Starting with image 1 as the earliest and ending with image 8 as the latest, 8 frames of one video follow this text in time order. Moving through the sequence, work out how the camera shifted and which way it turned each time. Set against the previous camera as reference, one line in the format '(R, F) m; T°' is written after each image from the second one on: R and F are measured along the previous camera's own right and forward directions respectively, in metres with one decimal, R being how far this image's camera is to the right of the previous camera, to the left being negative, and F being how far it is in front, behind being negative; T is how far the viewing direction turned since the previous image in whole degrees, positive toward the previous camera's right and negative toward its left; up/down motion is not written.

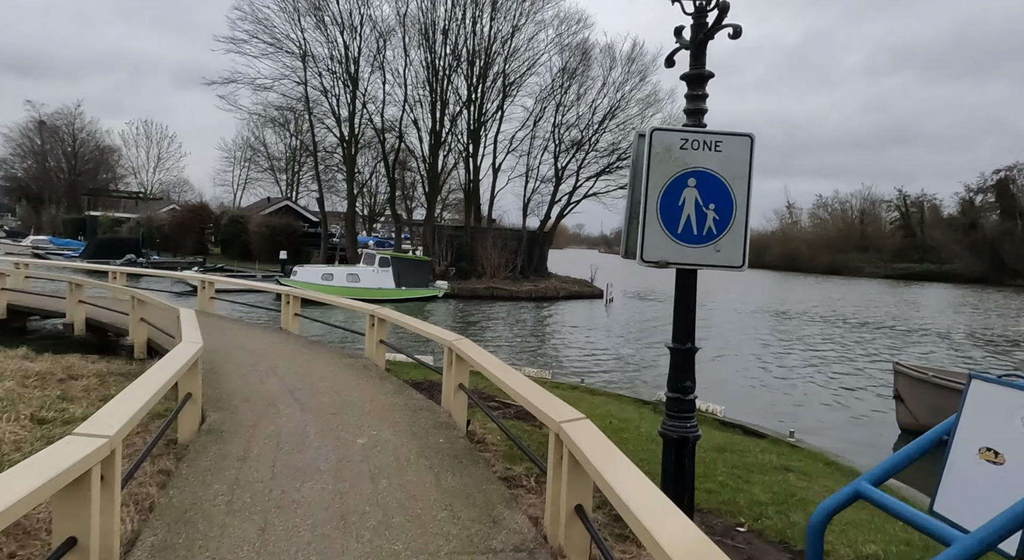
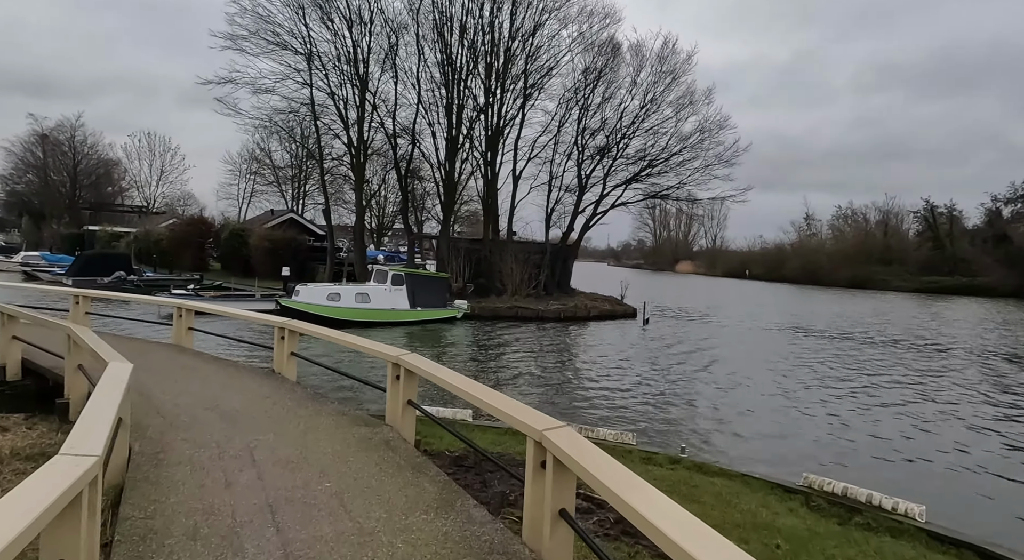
(-0.7, +2.4) m; -1°
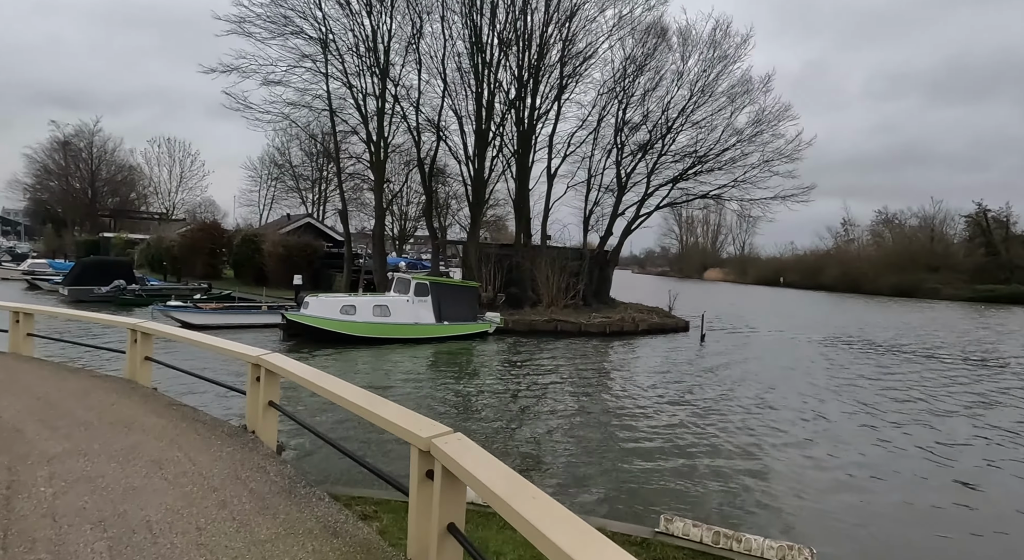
(-0.5, +2.6) m; -2°
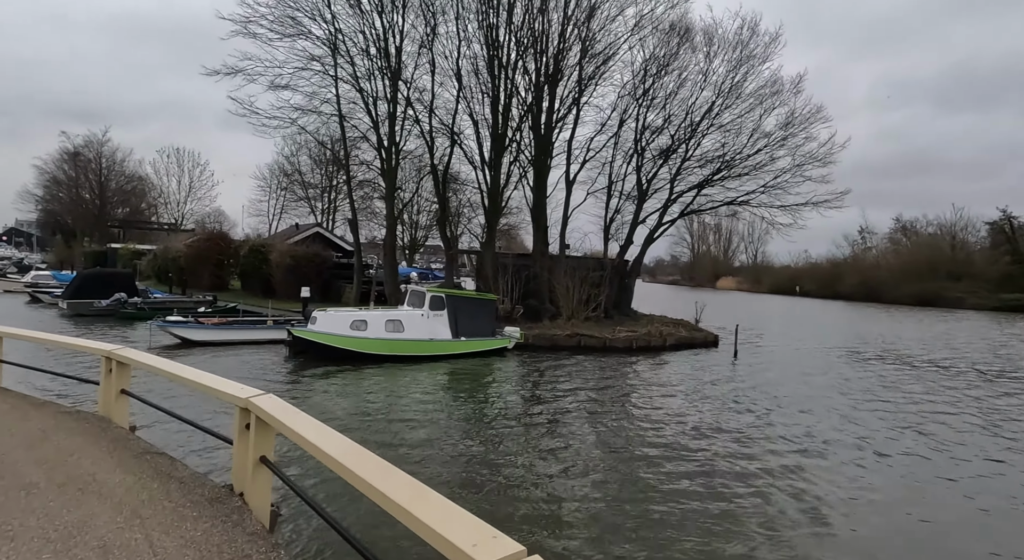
(-0.3, +1.2) m; -1°
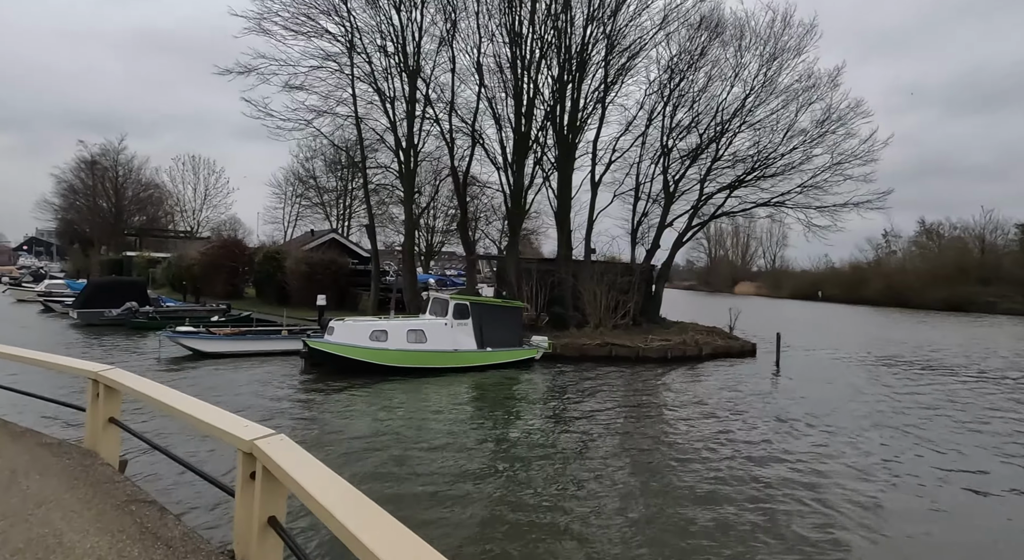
(-0.4, +1.0) m; -1°
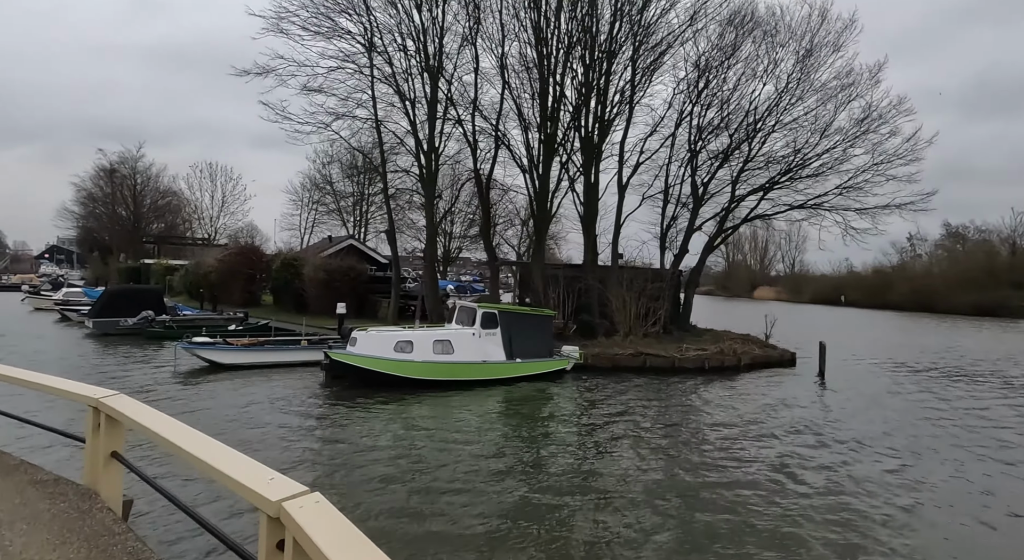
(-0.4, +0.8) m; -1°
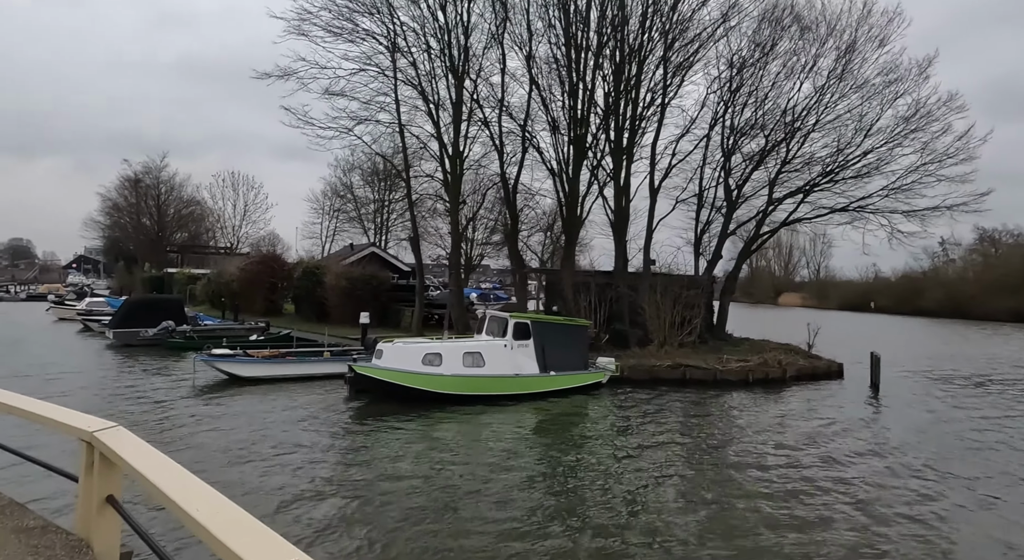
(-0.3, +0.8) m; -2°
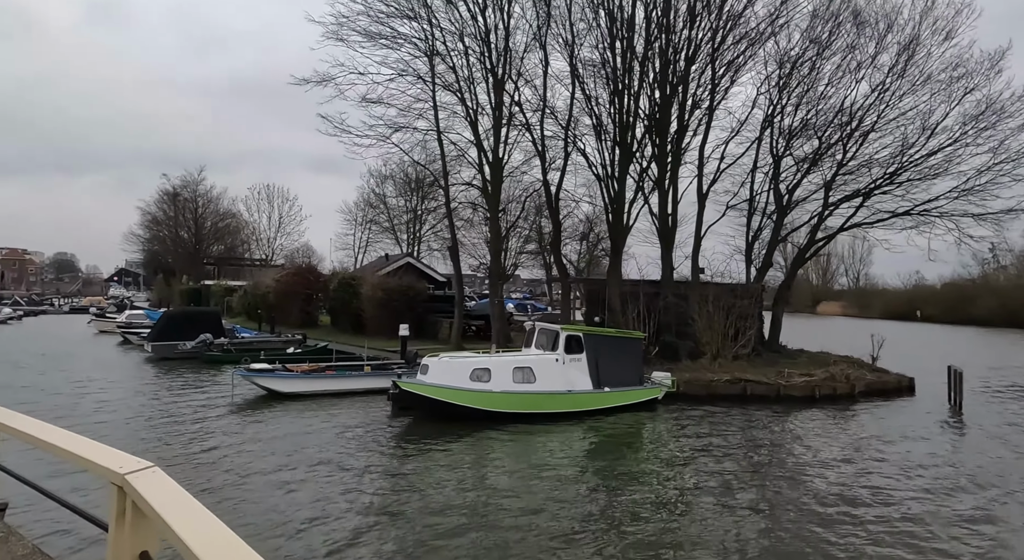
(-0.5, +0.7) m; -3°
